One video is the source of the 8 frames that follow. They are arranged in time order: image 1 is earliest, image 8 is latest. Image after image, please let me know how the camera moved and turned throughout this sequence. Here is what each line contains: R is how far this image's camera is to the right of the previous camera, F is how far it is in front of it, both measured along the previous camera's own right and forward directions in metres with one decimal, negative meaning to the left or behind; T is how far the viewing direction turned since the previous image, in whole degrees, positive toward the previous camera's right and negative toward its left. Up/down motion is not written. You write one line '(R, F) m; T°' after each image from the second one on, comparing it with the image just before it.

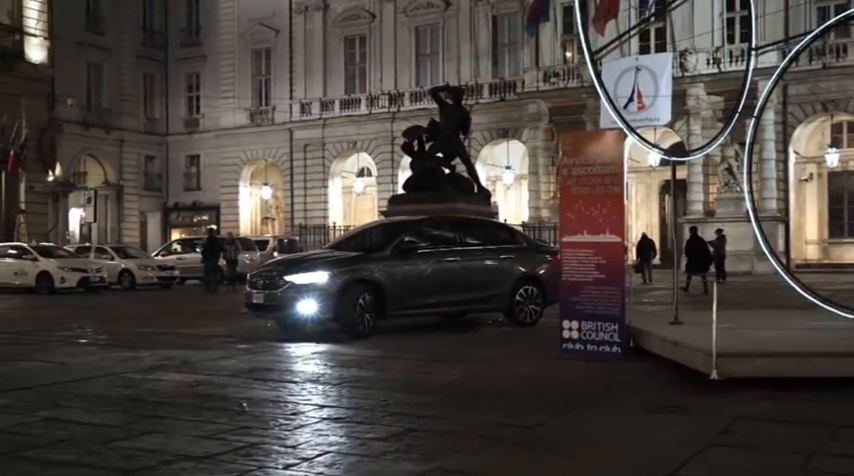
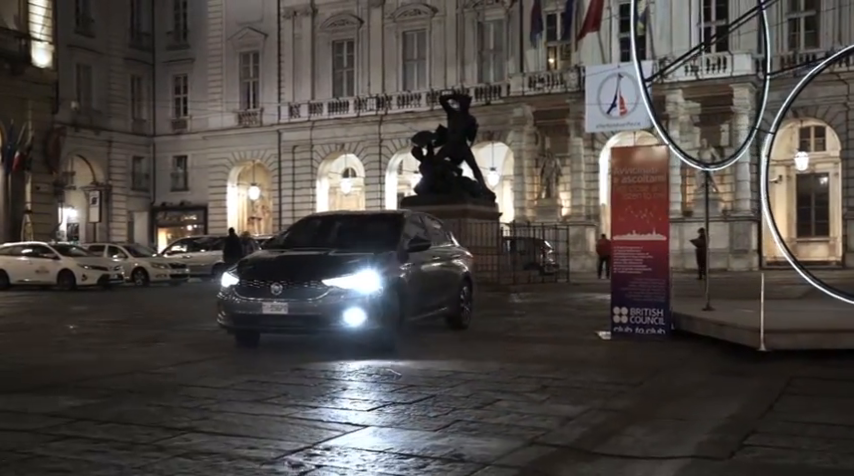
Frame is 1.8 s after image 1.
(-1.2, -1.6) m; +2°
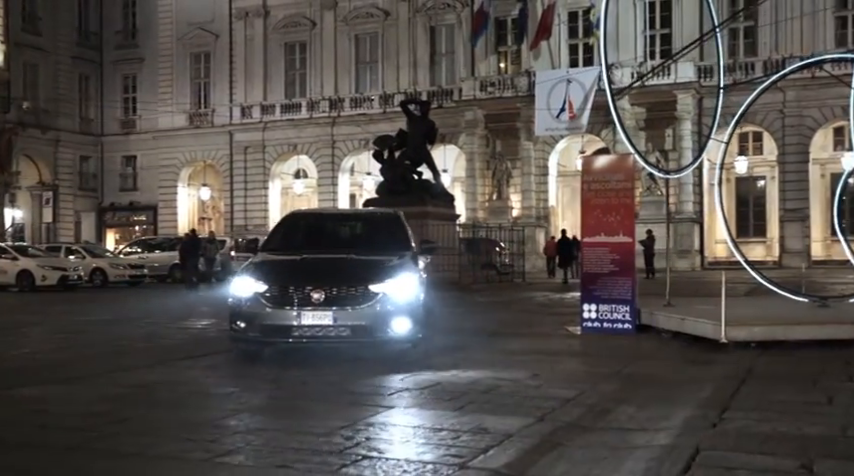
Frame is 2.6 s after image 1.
(-0.5, -0.7) m; +3°
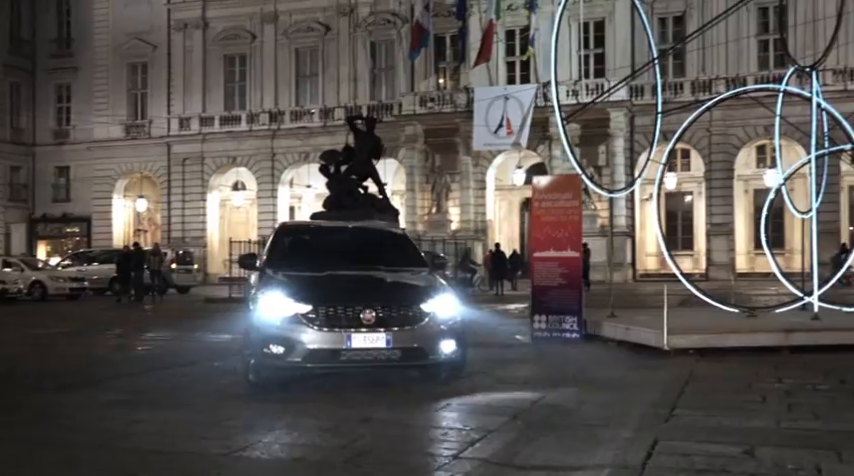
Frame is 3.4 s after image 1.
(-0.4, -0.7) m; +4°
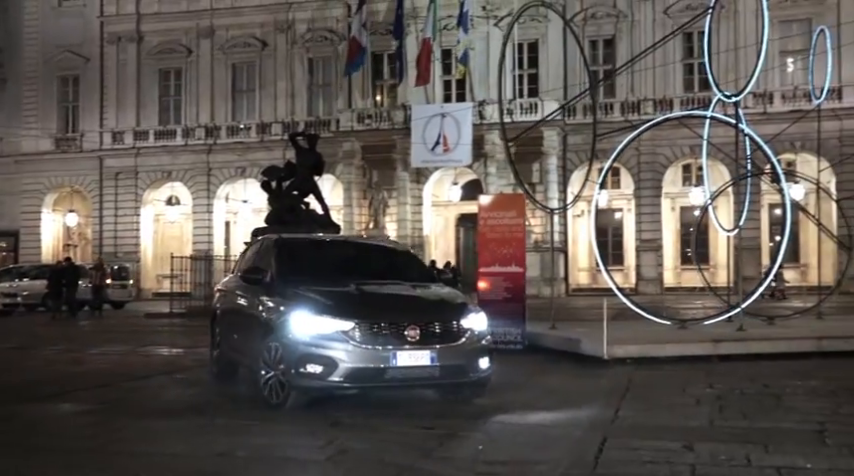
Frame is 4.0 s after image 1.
(-0.3, -0.6) m; +4°
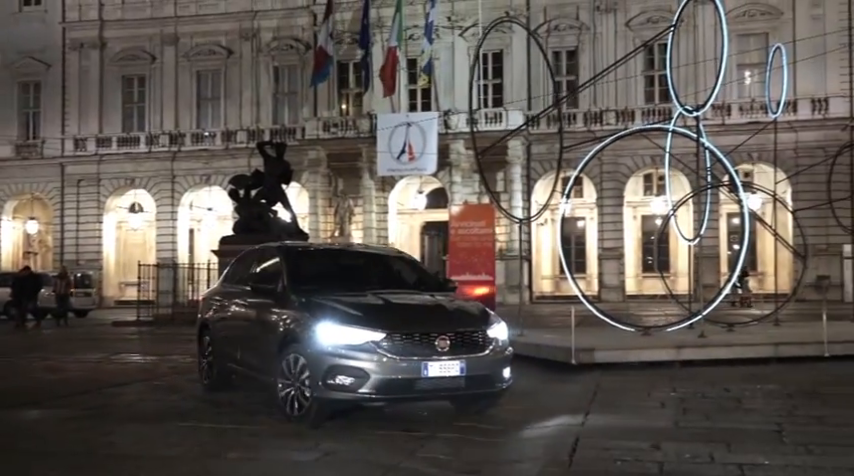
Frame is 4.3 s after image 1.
(-0.1, -0.3) m; +2°
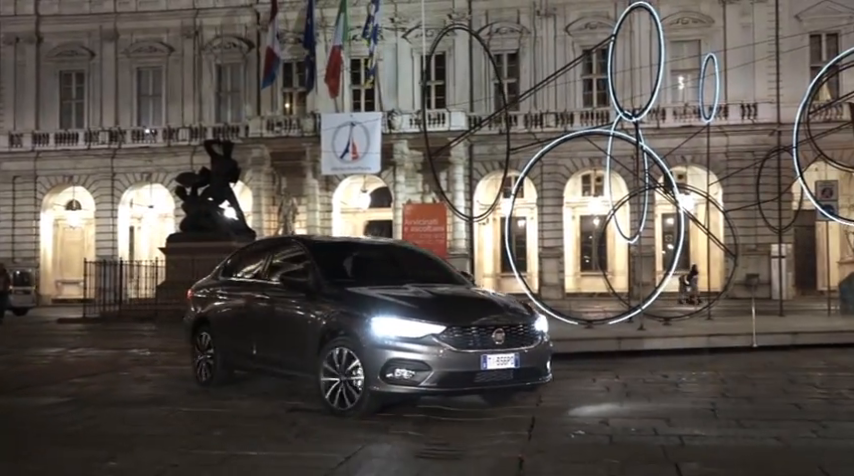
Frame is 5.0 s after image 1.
(-0.2, -0.6) m; +3°
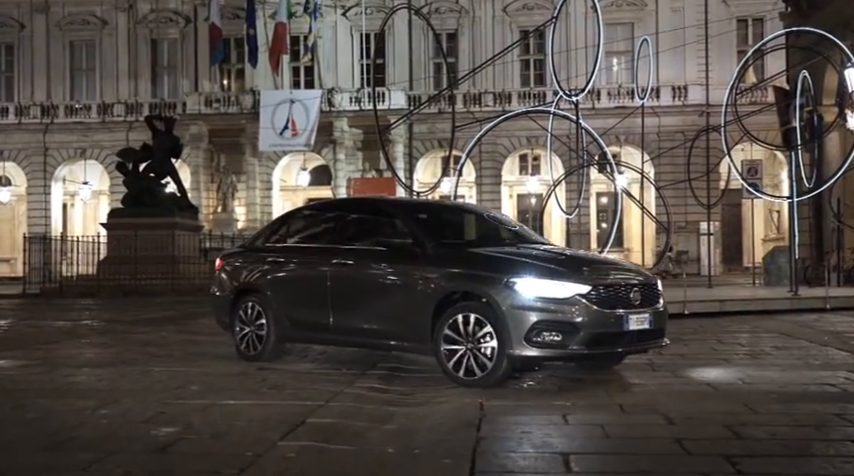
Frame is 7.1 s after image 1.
(-0.2, -0.5) m; +4°
